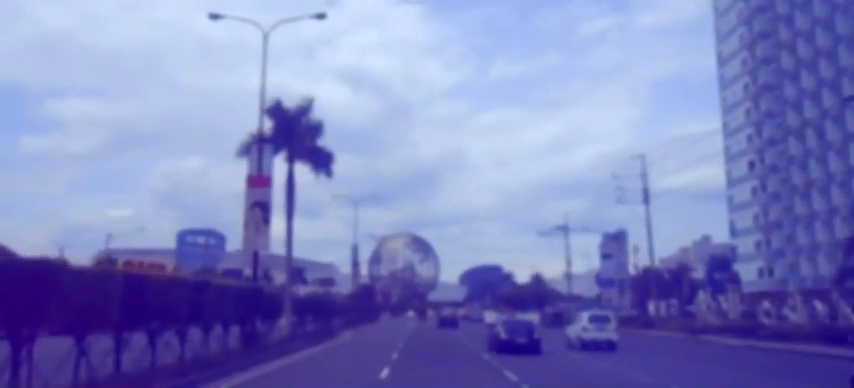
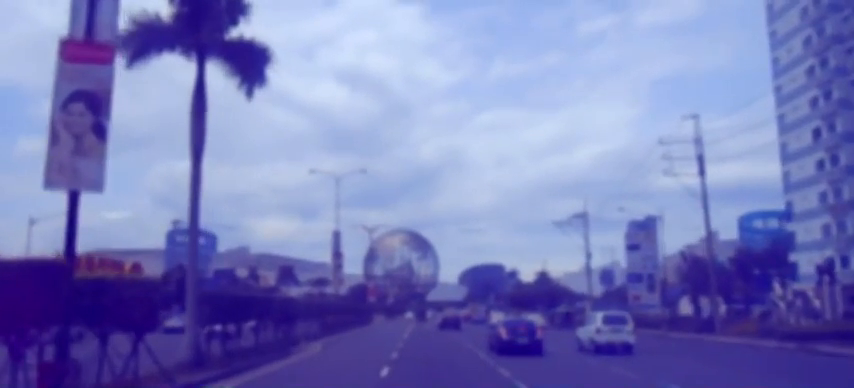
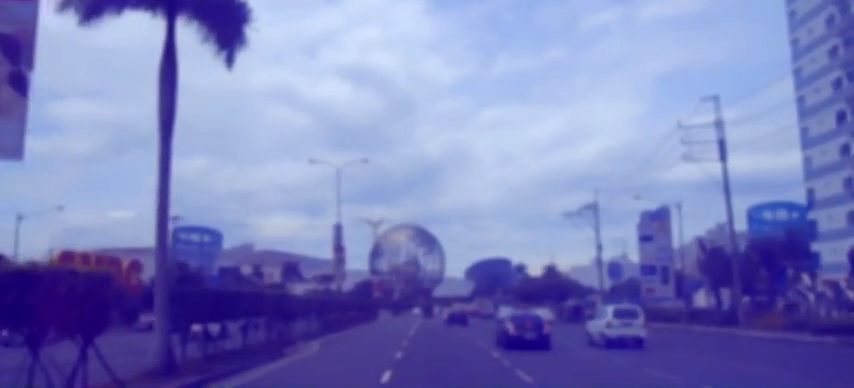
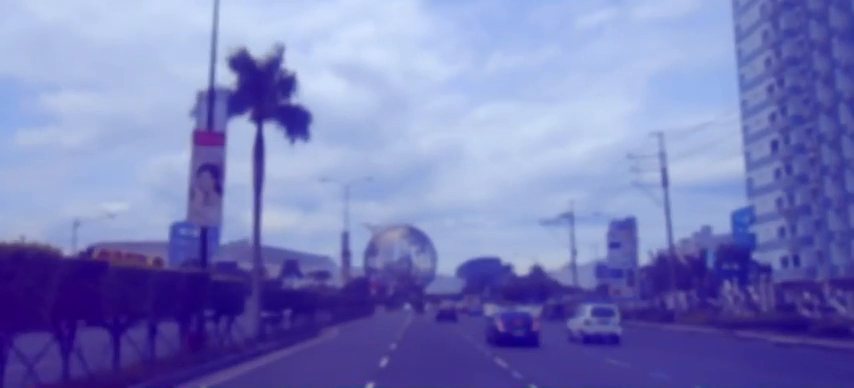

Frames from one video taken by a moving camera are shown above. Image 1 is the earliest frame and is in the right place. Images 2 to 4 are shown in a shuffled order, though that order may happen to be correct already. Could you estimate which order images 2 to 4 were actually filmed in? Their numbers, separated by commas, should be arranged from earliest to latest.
4, 2, 3
